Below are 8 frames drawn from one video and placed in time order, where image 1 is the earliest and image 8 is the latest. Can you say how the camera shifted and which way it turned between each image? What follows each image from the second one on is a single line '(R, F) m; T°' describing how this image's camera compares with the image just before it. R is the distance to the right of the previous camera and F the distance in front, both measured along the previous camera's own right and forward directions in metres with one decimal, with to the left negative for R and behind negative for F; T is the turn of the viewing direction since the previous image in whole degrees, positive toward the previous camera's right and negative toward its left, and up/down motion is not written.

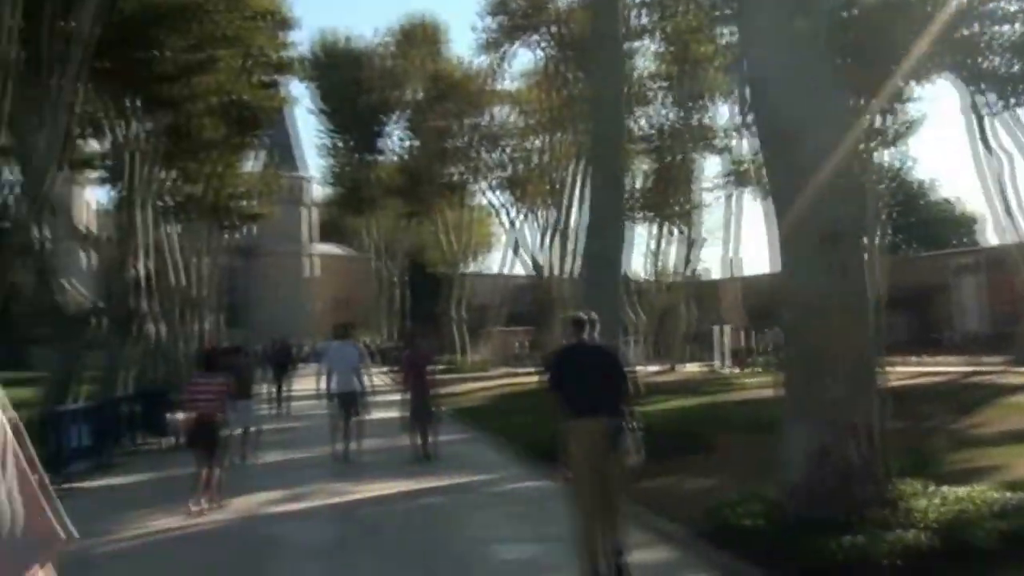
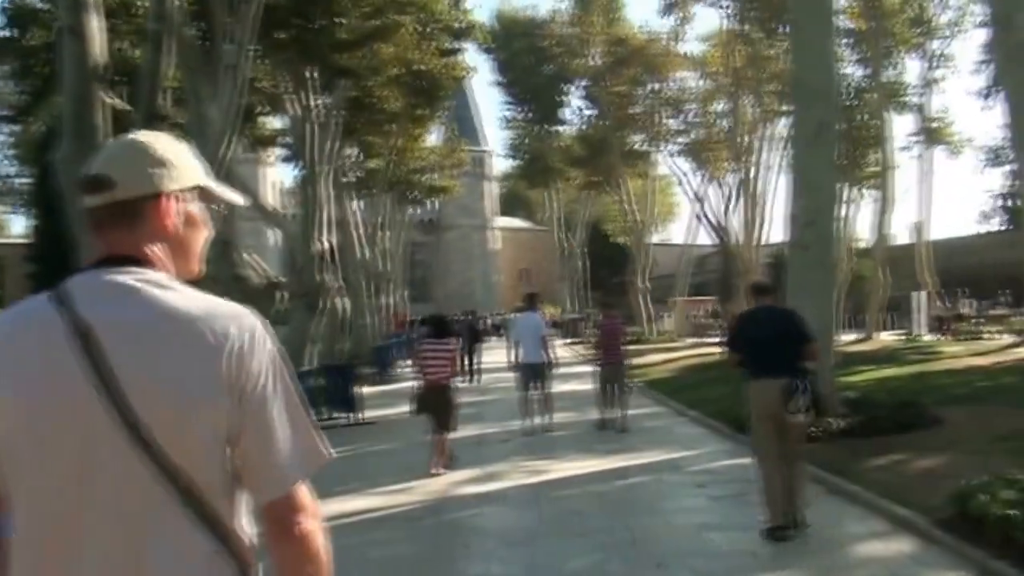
(-0.2, +1.0) m; -8°
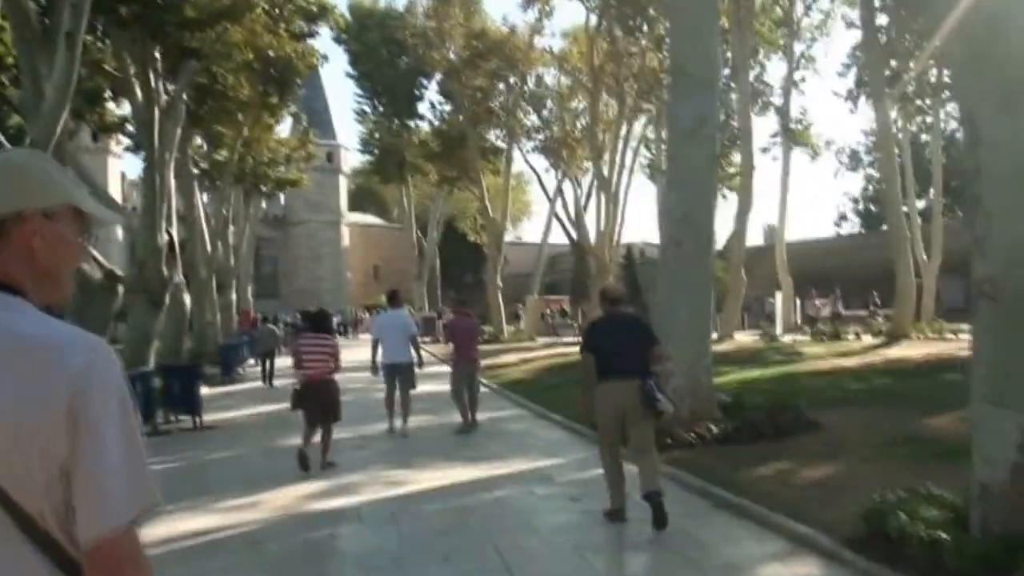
(-0.1, +1.2) m; +6°
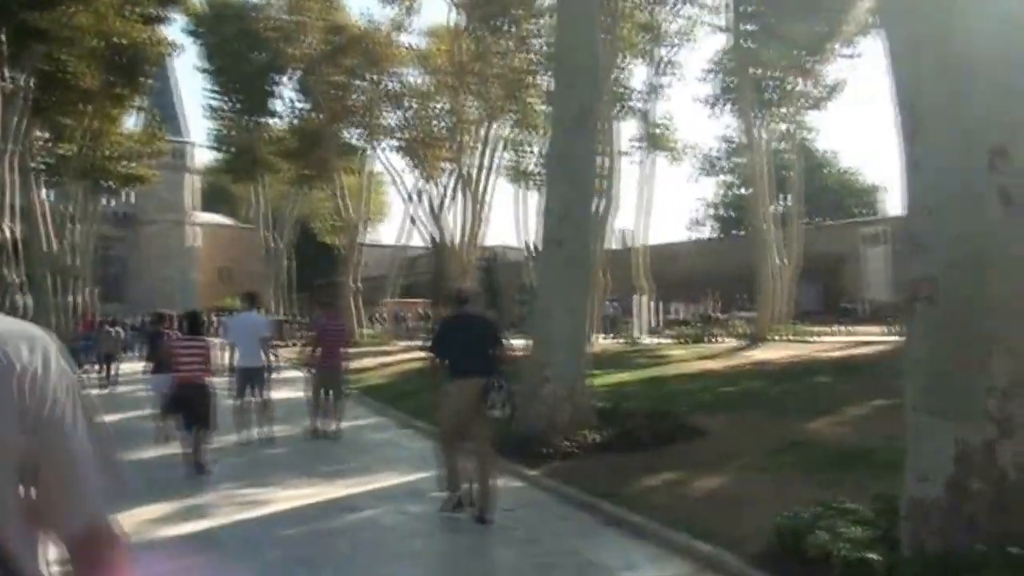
(-0.2, +0.9) m; +6°
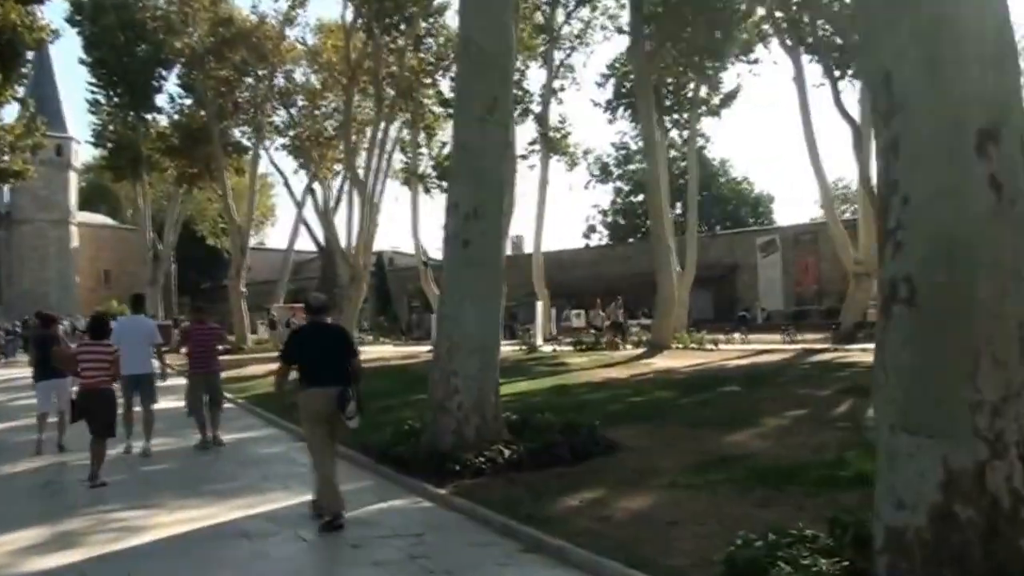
(-0.2, +1.0) m; +5°
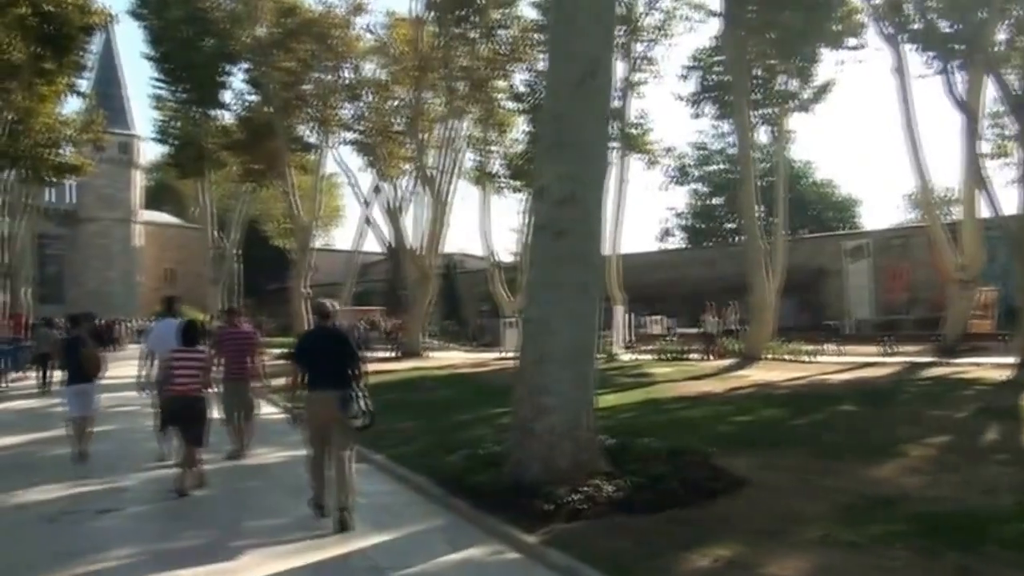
(-0.3, +2.3) m; -3°
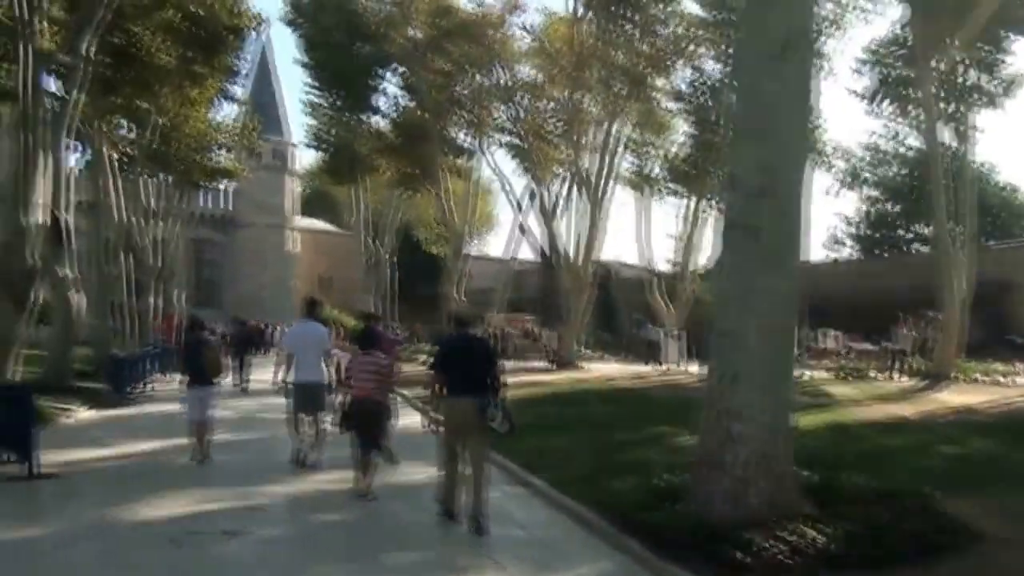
(-0.2, +1.8) m; -7°
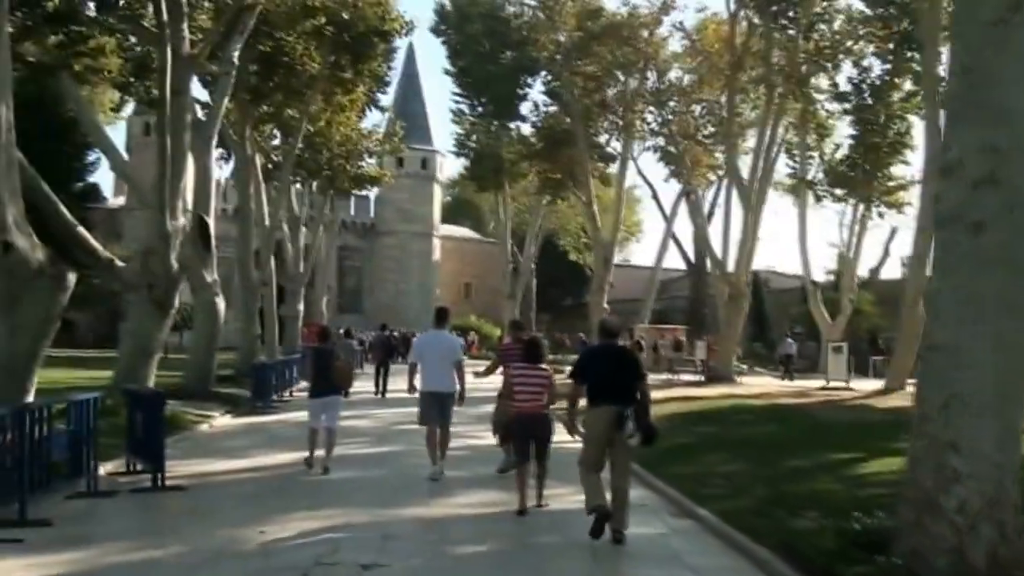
(-0.2, +1.3) m; -6°
